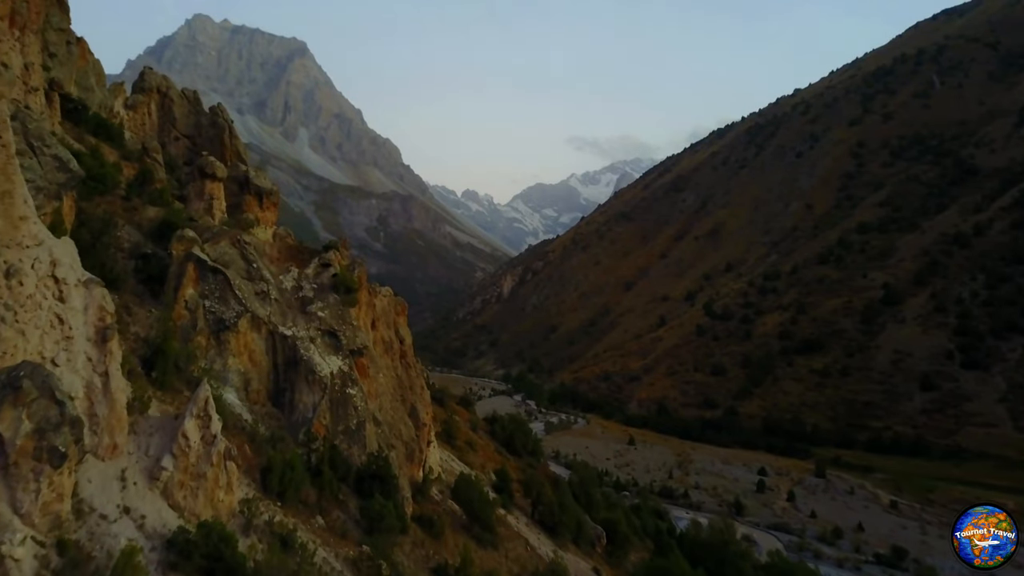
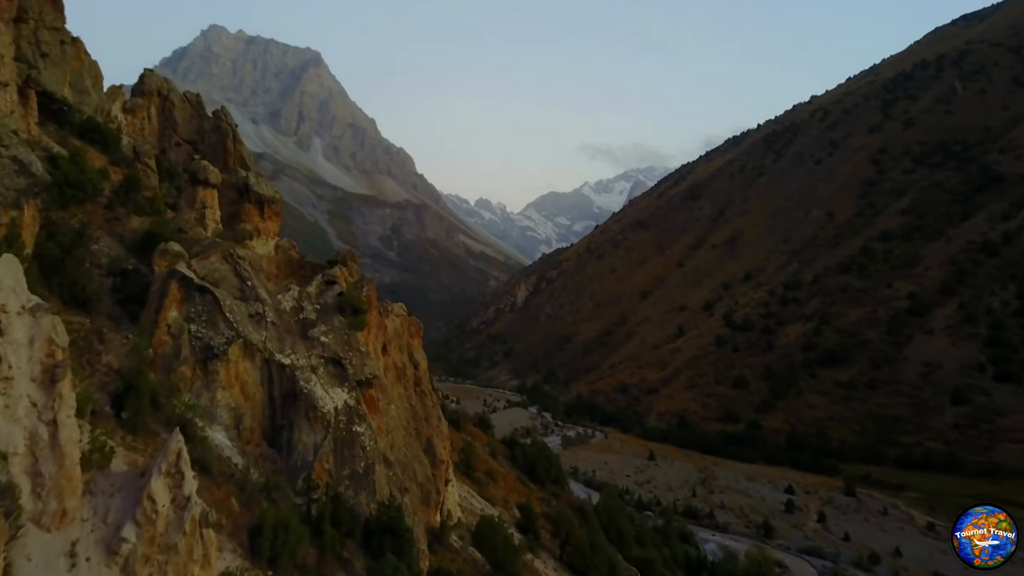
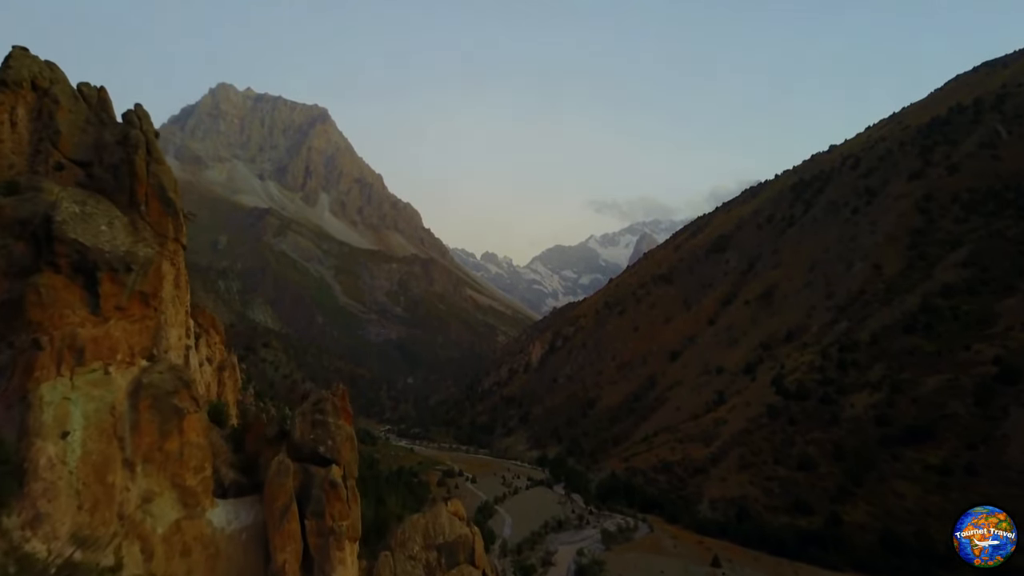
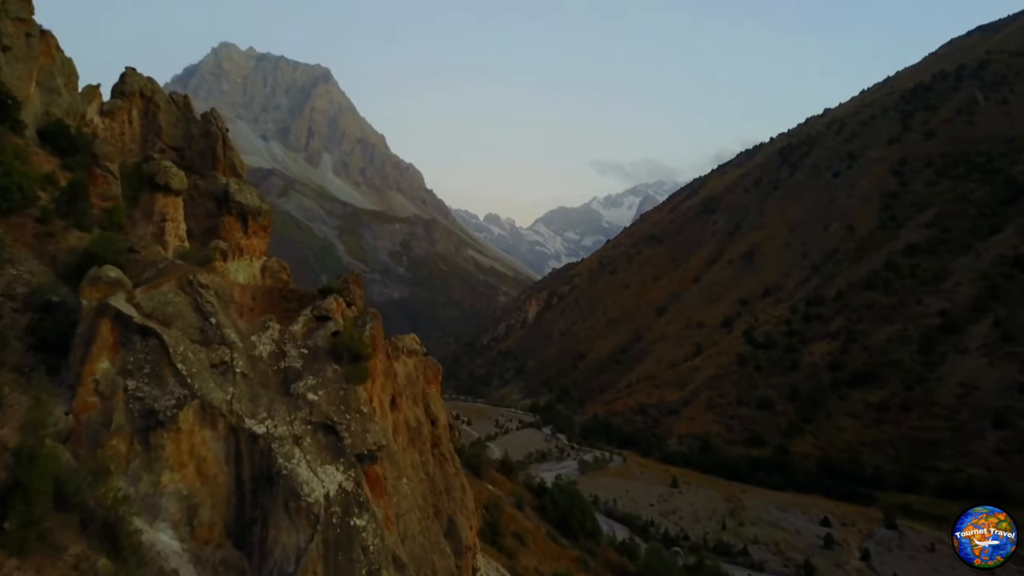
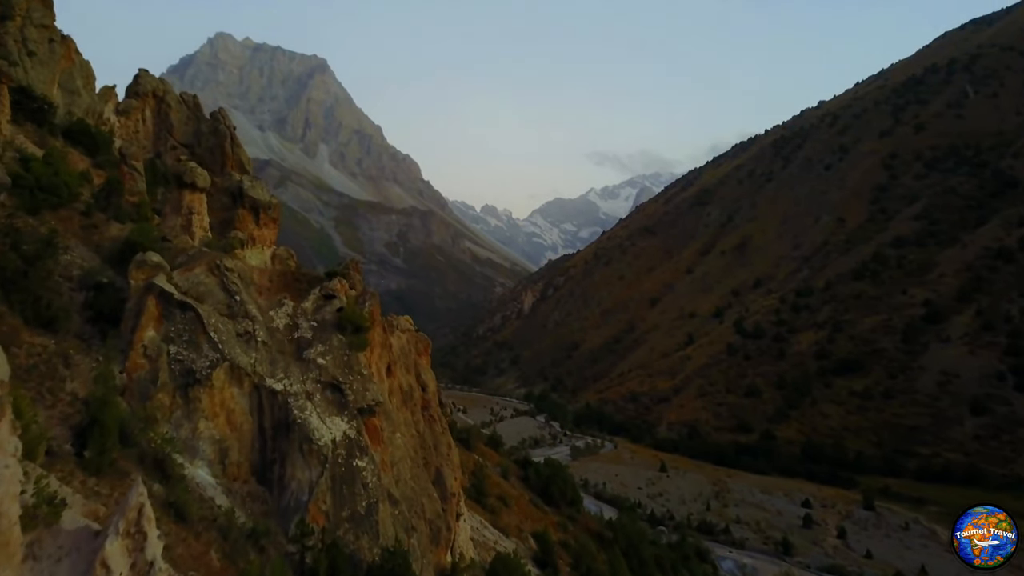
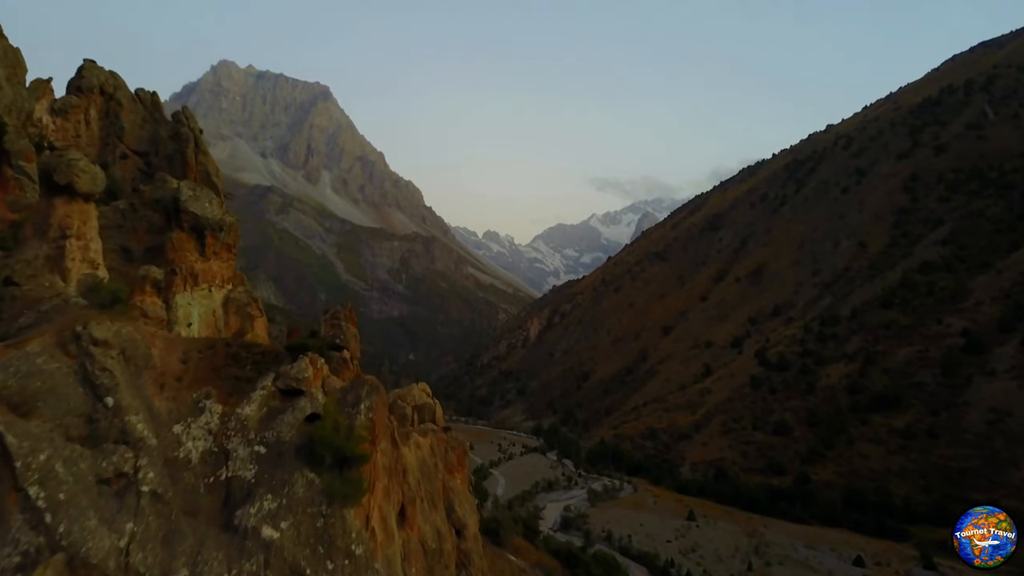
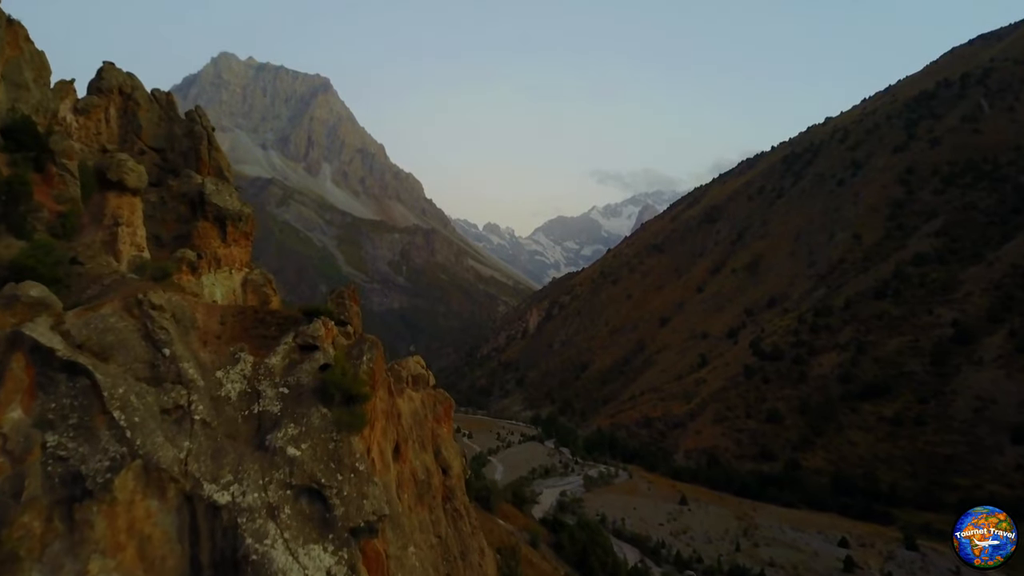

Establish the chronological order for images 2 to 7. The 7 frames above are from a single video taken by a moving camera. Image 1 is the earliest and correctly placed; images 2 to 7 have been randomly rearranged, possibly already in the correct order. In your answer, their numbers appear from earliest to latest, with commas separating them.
2, 5, 4, 7, 6, 3
